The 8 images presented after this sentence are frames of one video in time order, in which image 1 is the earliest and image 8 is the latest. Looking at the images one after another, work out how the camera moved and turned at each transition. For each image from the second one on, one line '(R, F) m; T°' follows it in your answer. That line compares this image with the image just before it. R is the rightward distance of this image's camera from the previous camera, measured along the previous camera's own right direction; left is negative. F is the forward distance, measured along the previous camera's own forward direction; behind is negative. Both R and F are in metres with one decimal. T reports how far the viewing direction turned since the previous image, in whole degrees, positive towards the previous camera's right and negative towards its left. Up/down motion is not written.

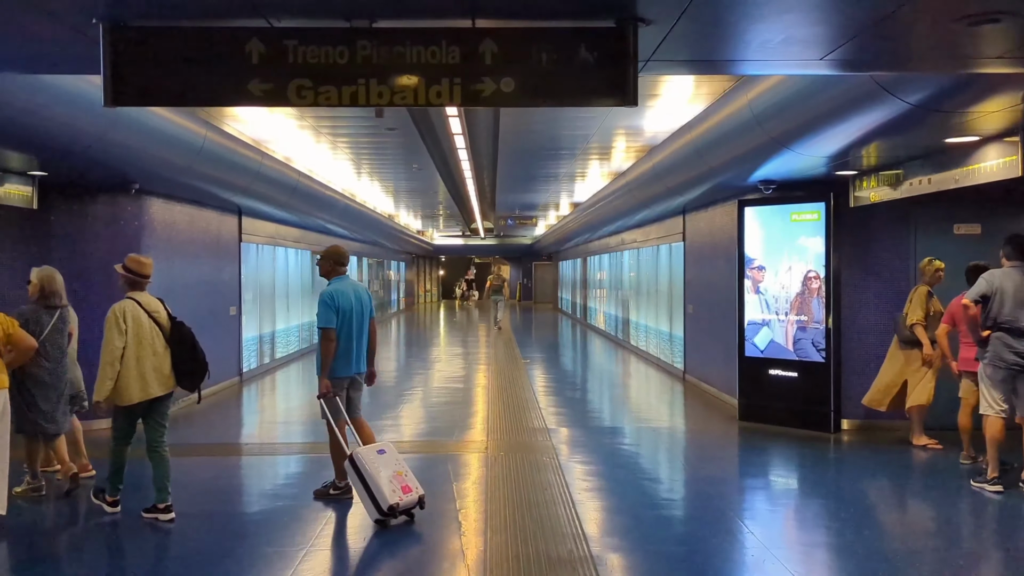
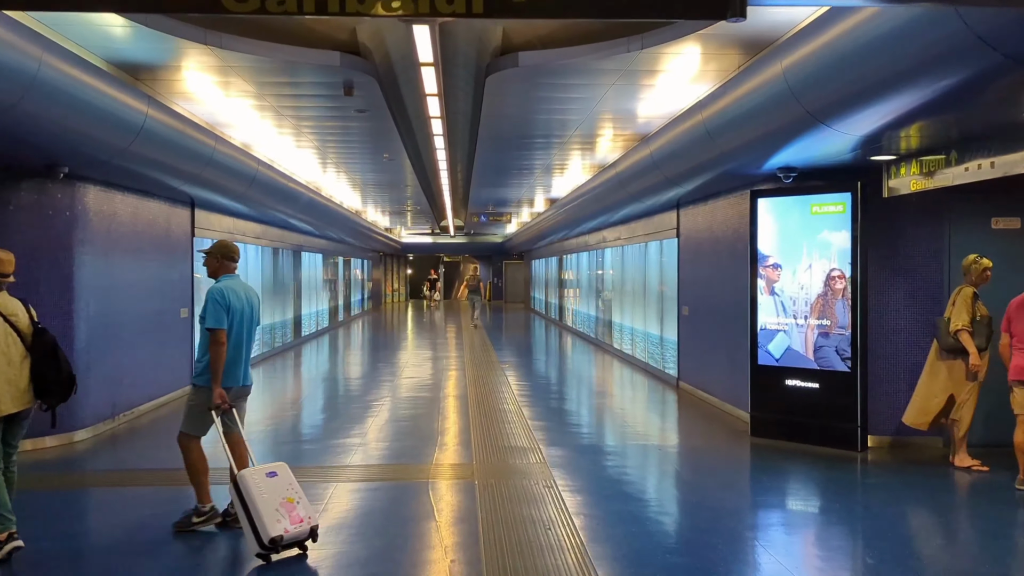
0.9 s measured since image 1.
(-0.1, +0.7) m; +2°
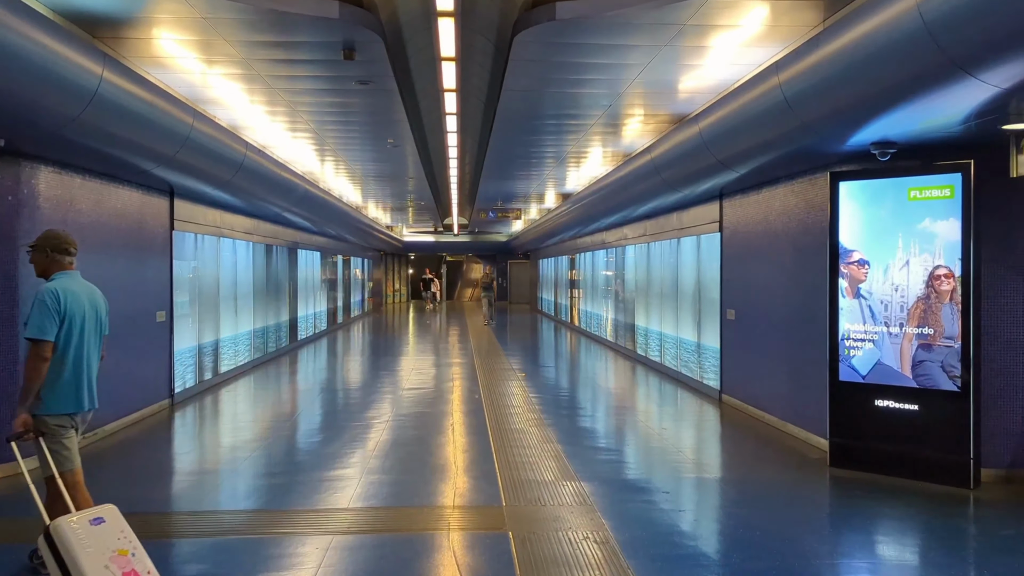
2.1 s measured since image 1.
(-0.2, +1.0) m; 0°
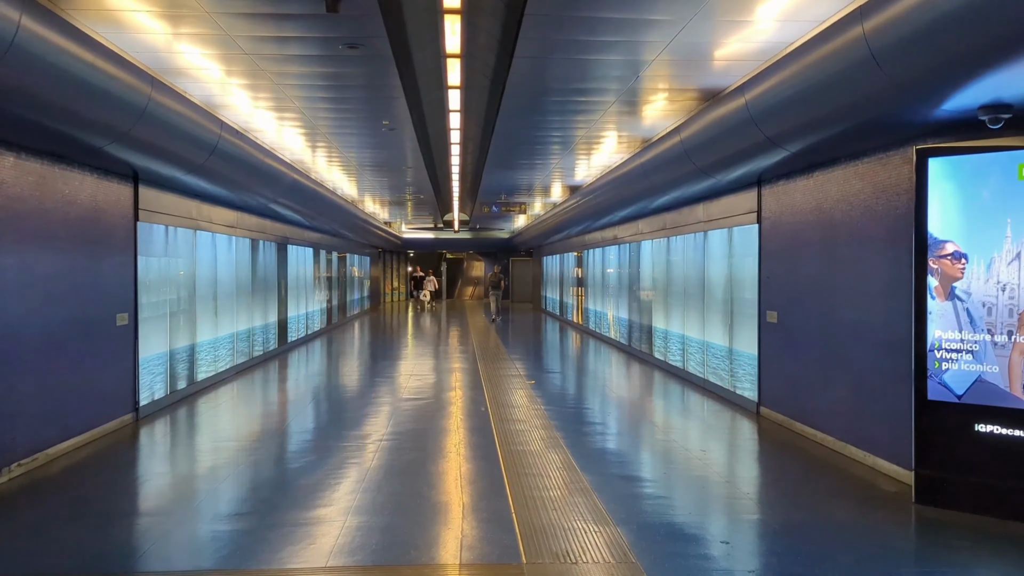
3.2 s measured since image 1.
(-0.1, +0.9) m; 0°
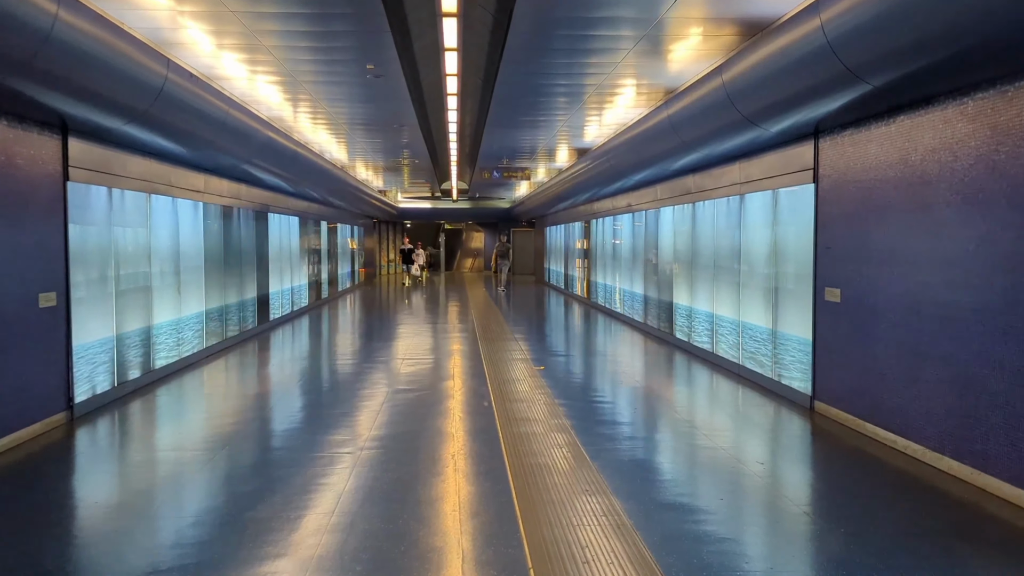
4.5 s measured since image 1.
(-0.1, +1.1) m; 0°
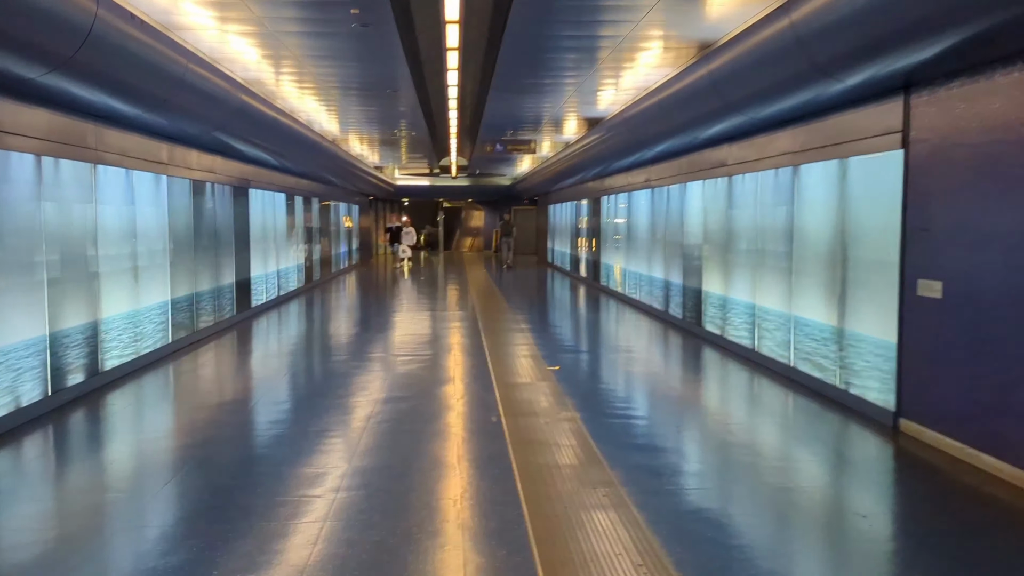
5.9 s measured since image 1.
(-0.1, +1.1) m; 0°
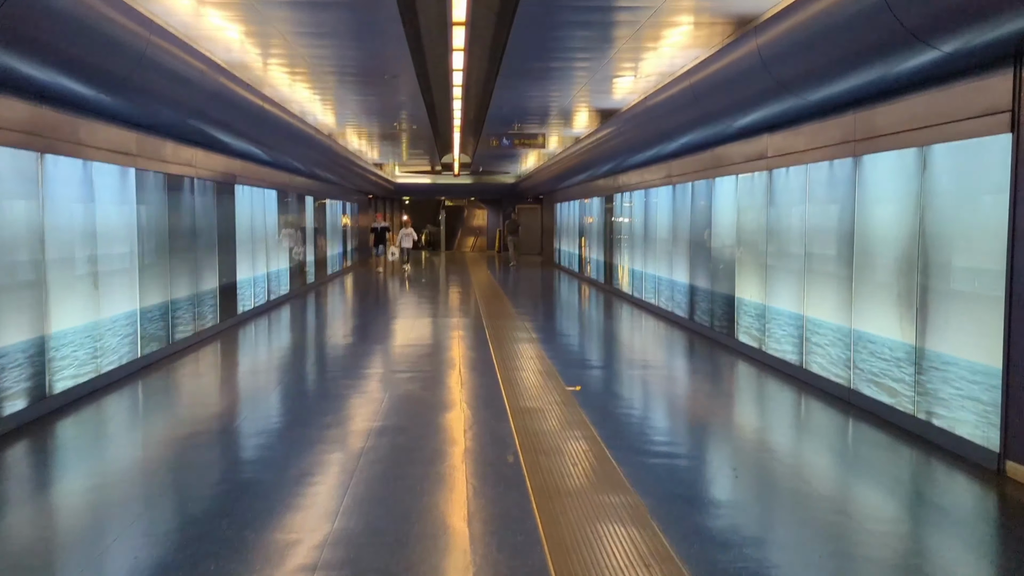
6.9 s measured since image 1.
(-0.1, +0.8) m; 0°
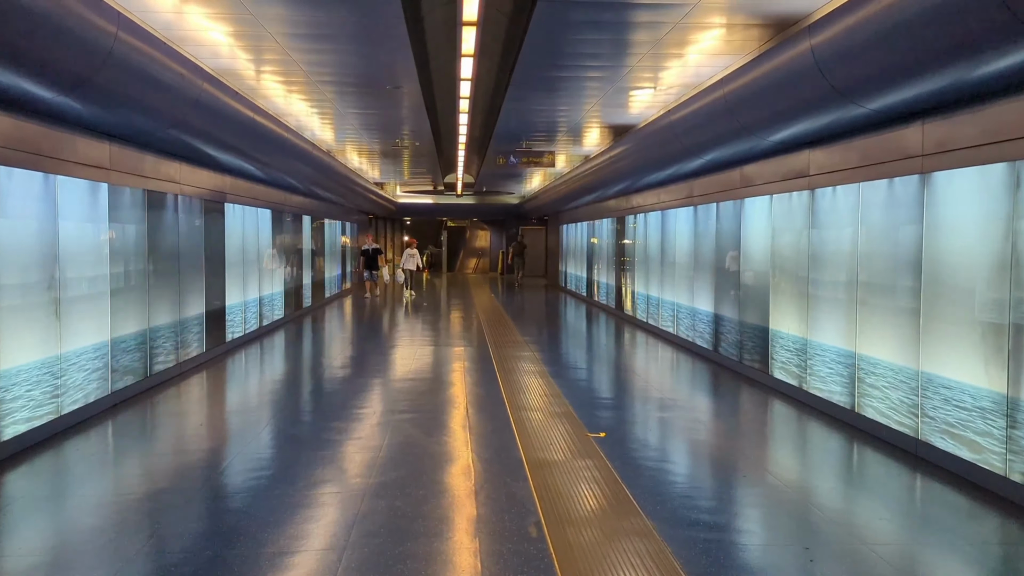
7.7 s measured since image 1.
(-0.1, +0.7) m; 0°
